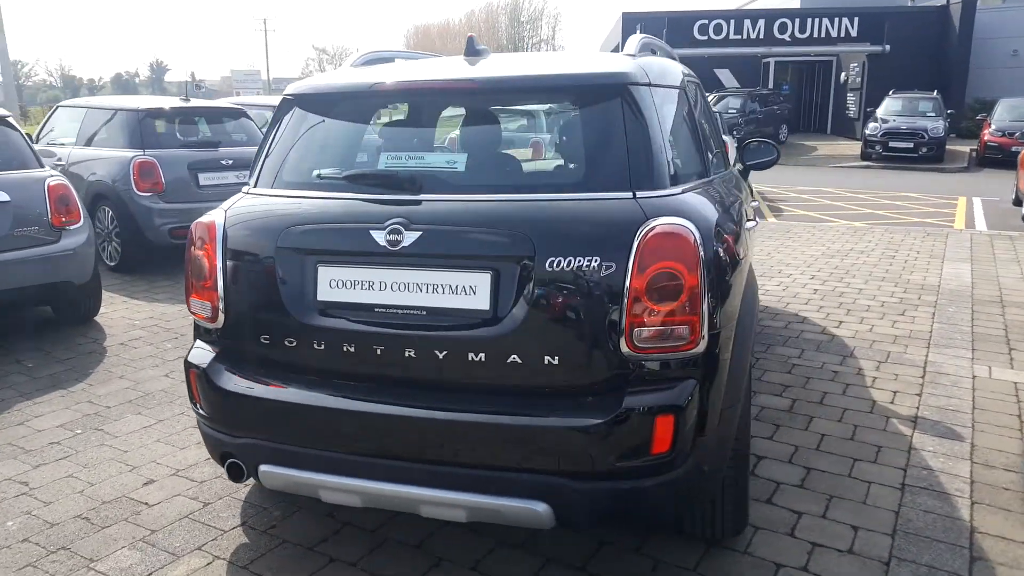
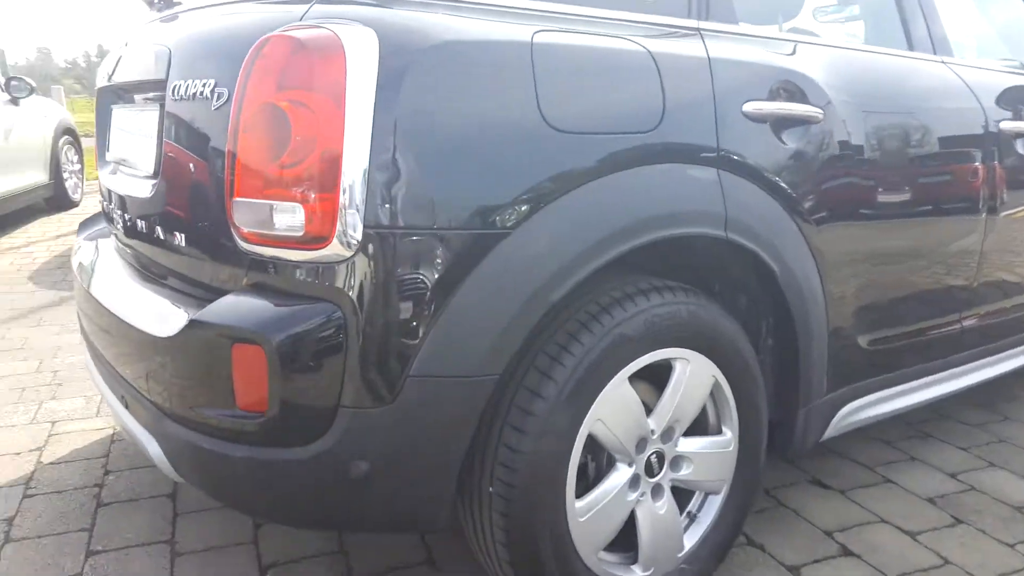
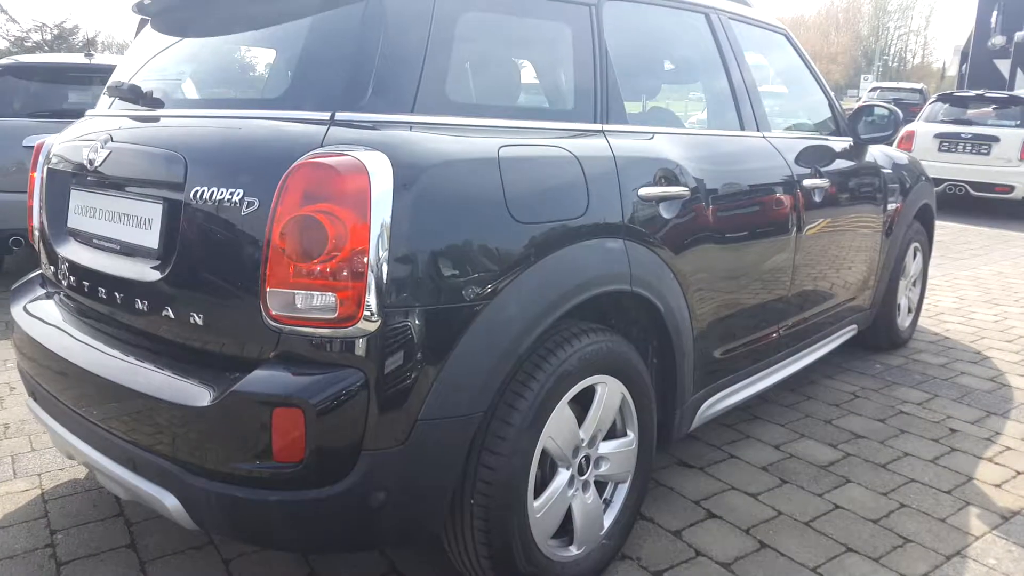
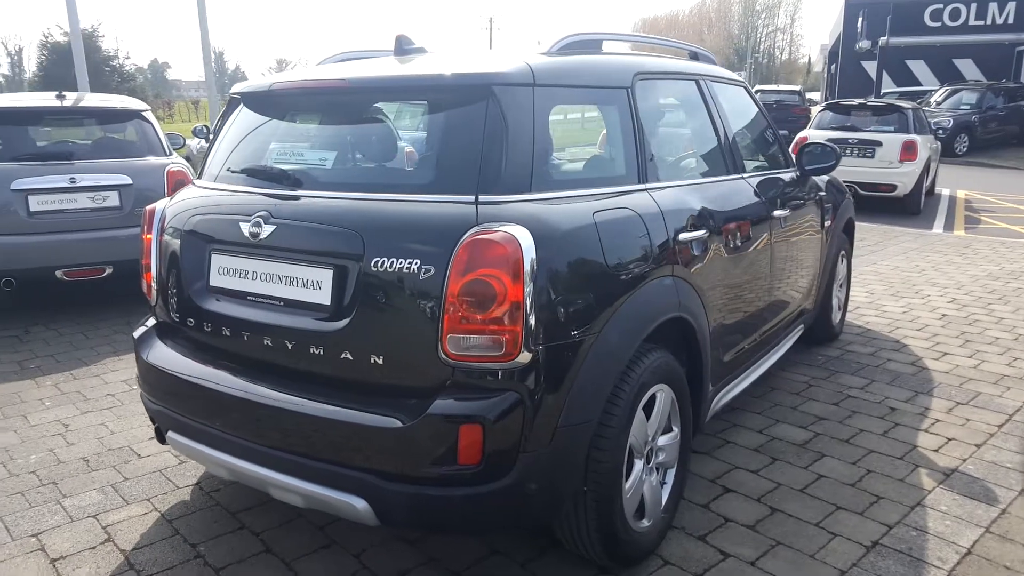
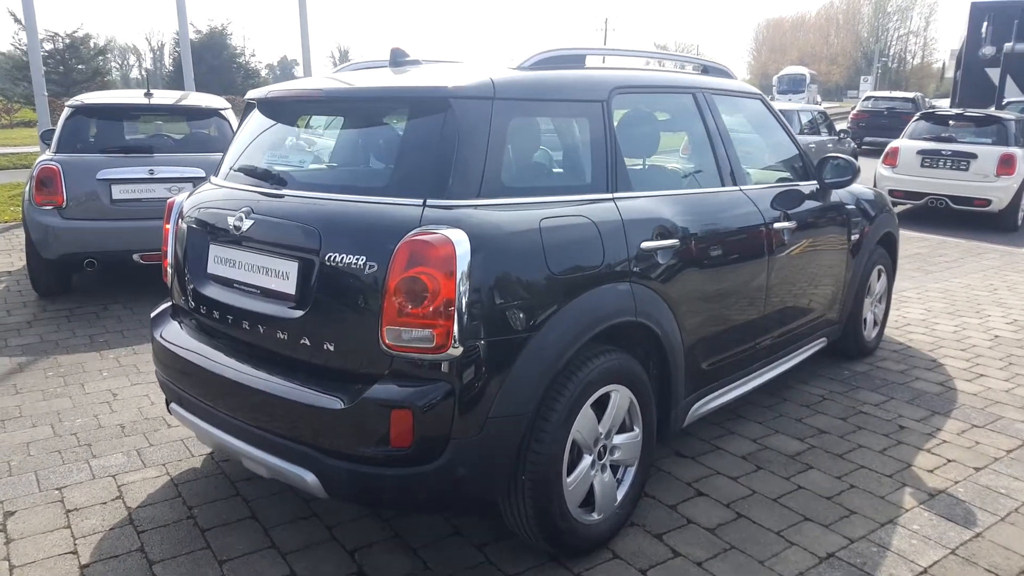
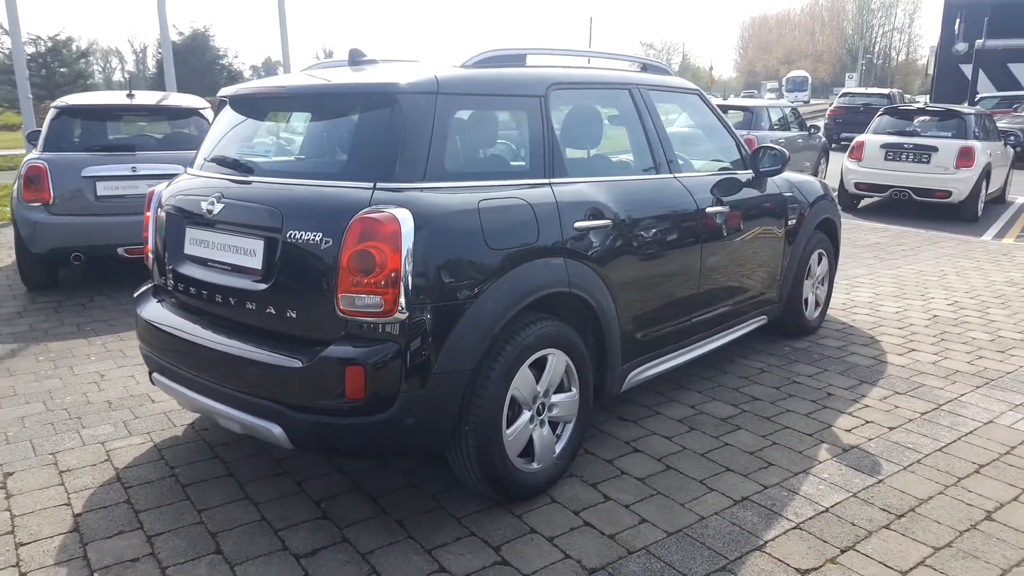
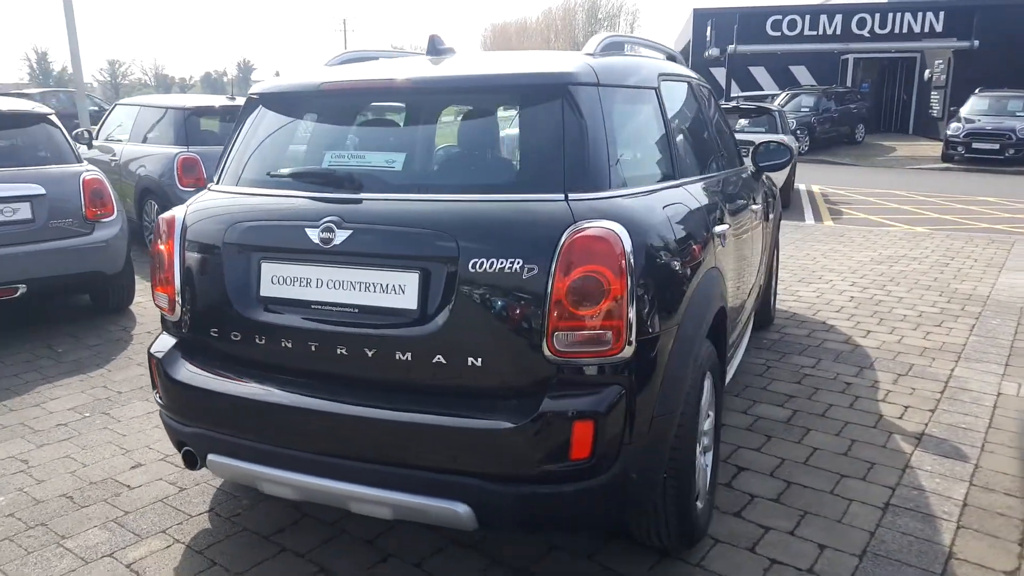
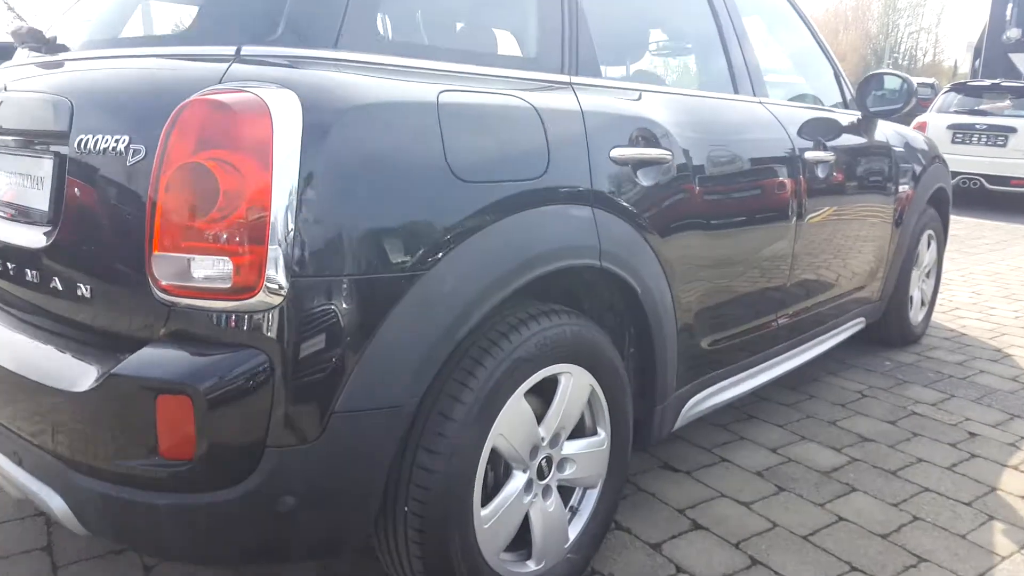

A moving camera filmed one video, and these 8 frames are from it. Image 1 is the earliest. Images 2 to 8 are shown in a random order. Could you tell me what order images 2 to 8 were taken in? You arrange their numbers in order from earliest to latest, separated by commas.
7, 4, 6, 5, 3, 8, 2
